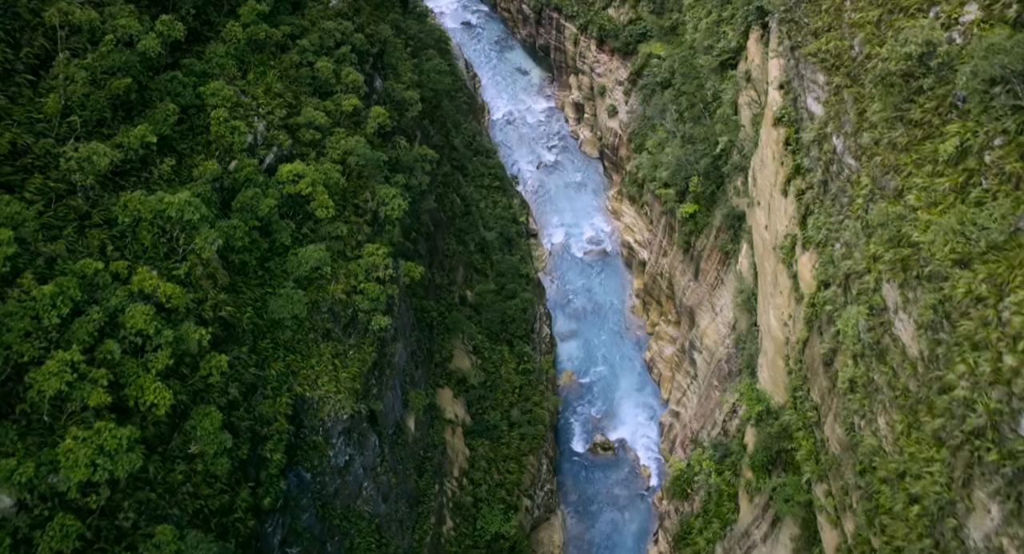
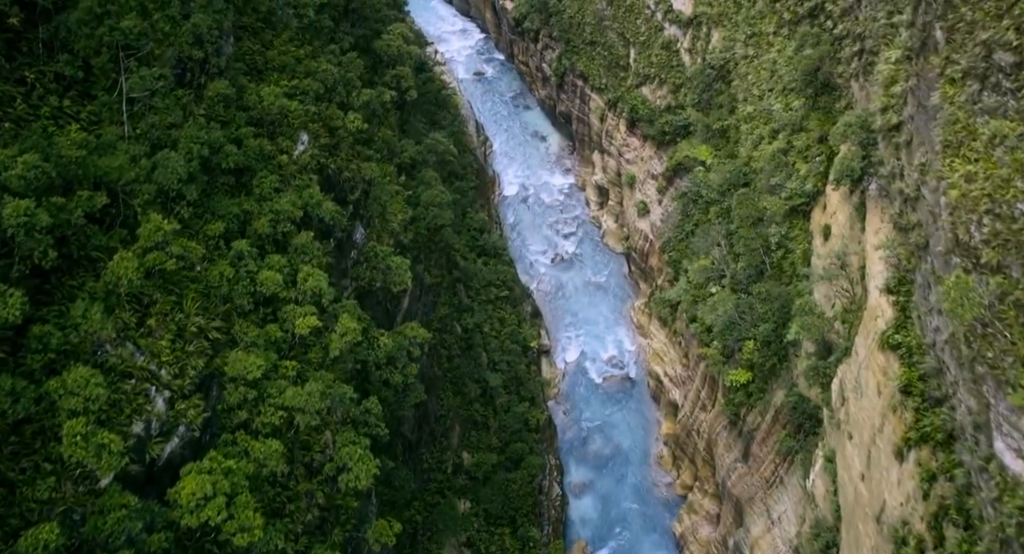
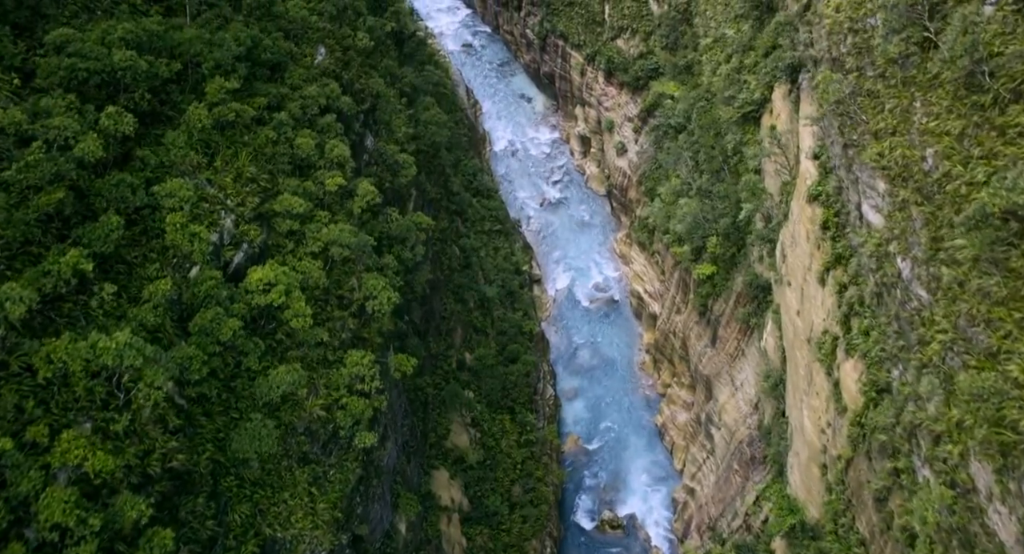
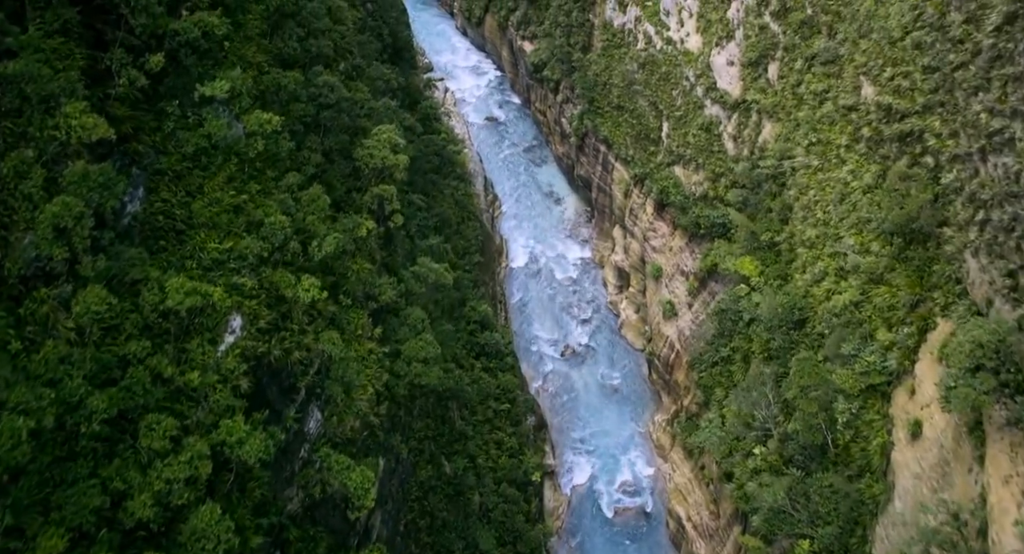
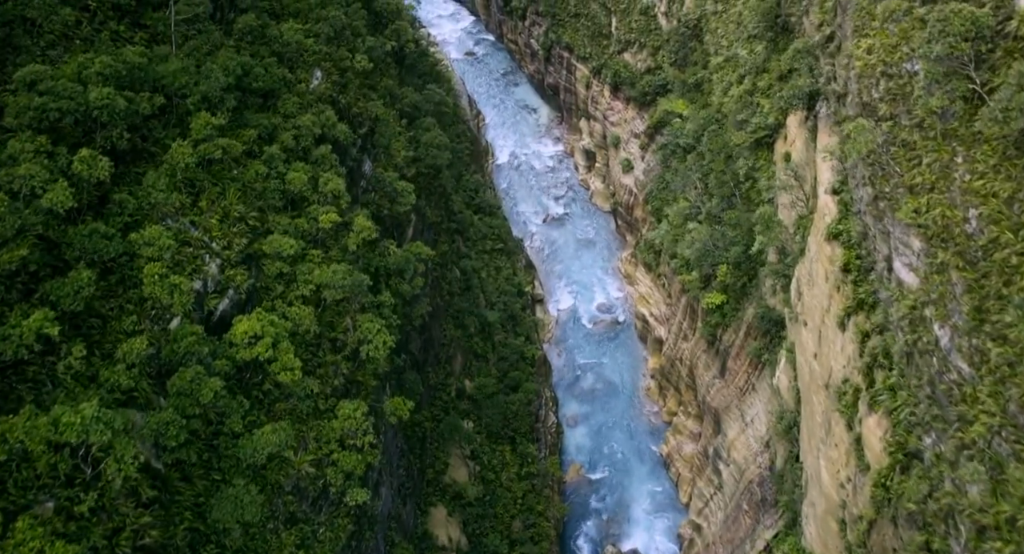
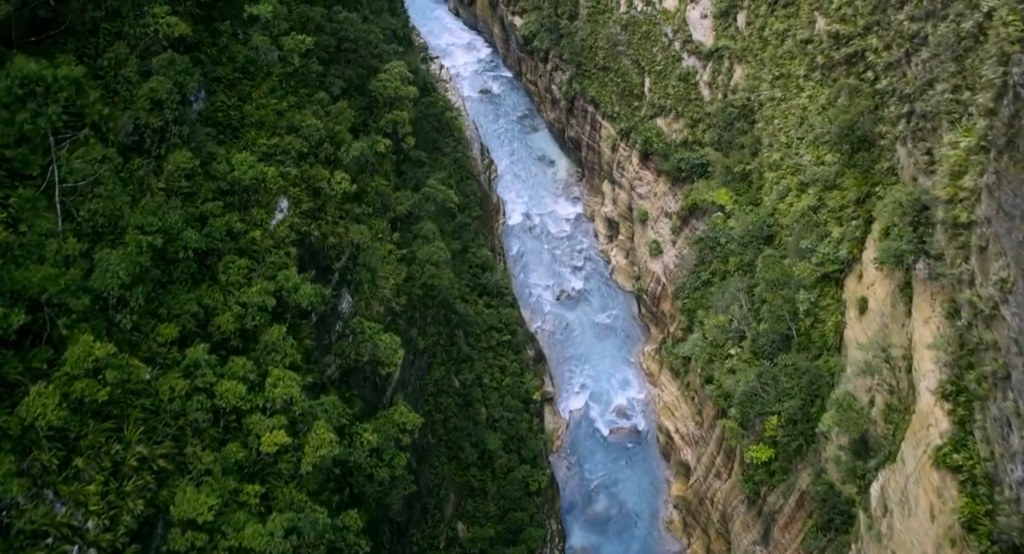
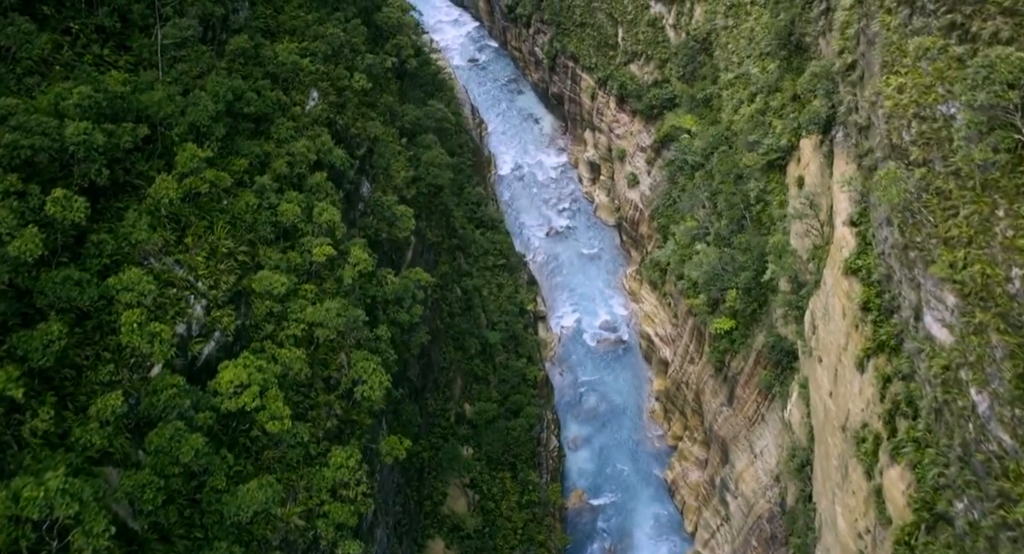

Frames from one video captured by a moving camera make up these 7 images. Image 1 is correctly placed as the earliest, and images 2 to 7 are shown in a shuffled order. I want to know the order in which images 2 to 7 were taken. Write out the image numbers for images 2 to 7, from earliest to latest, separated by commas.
3, 5, 7, 2, 6, 4
